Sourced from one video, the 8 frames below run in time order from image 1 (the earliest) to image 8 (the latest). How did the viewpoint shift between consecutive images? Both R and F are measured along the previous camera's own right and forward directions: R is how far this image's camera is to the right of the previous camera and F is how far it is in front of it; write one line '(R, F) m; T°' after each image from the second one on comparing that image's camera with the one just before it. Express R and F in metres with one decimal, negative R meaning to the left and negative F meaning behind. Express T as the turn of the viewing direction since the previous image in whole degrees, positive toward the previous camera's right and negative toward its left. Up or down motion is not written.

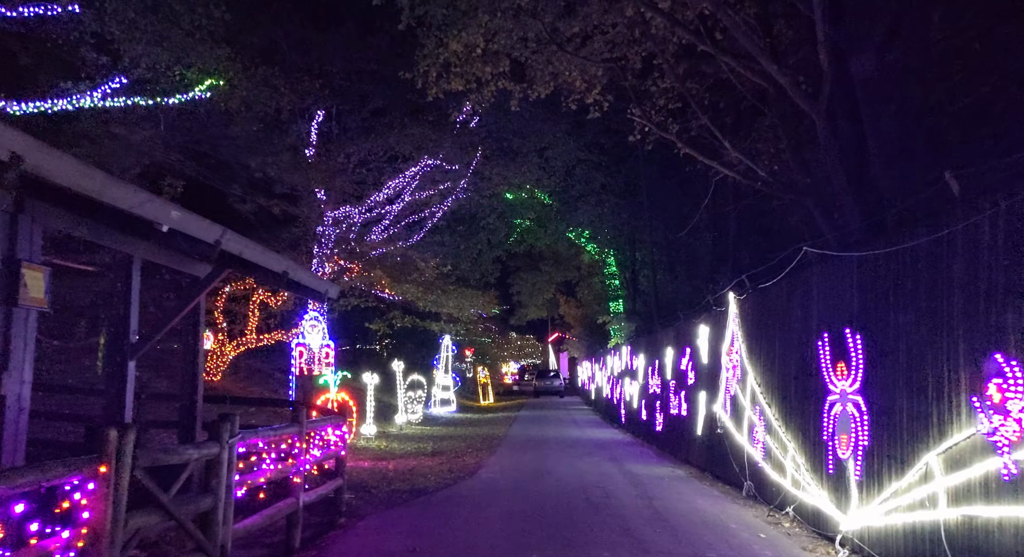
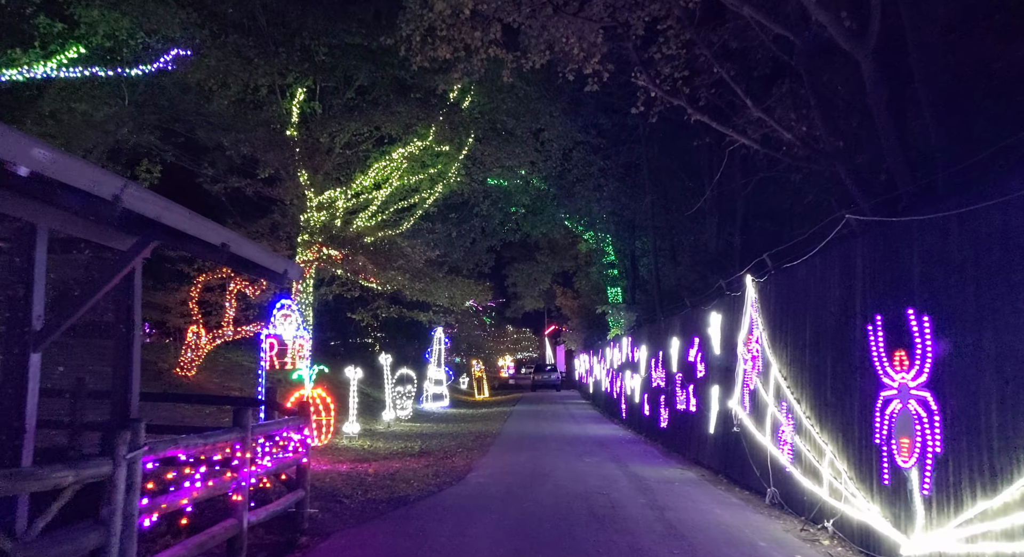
(+0.1, +1.1) m; 0°
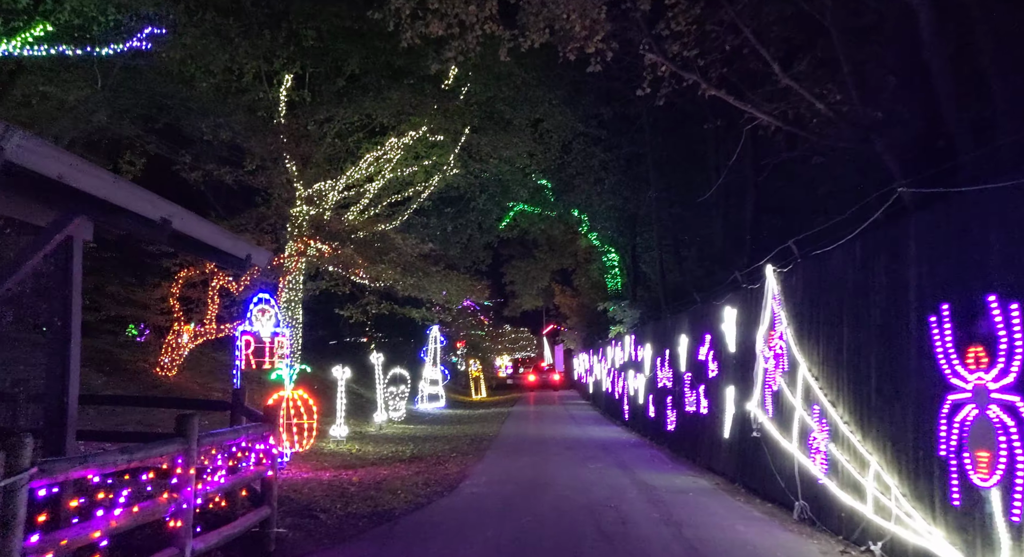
(0.0, +0.9) m; 0°
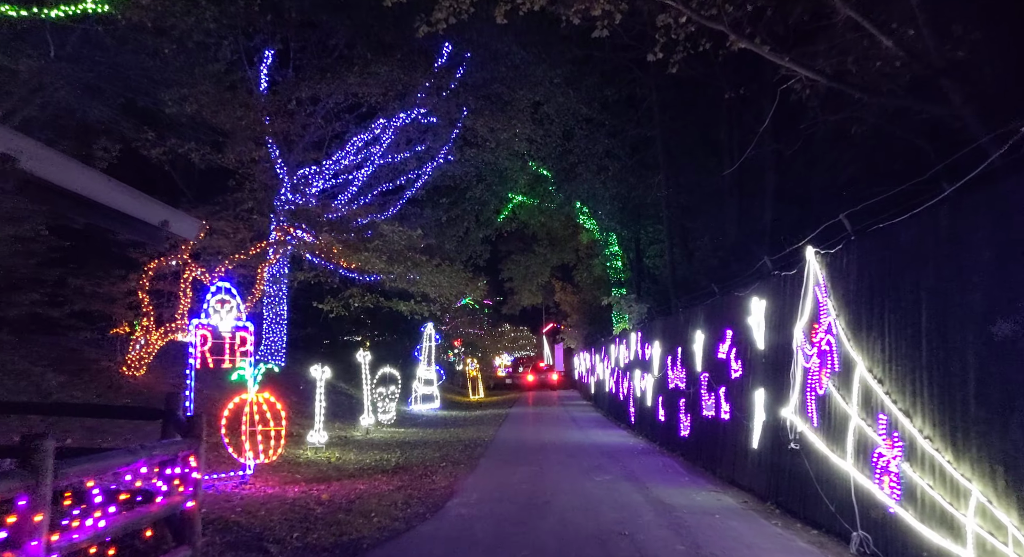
(0.0, +1.3) m; 0°
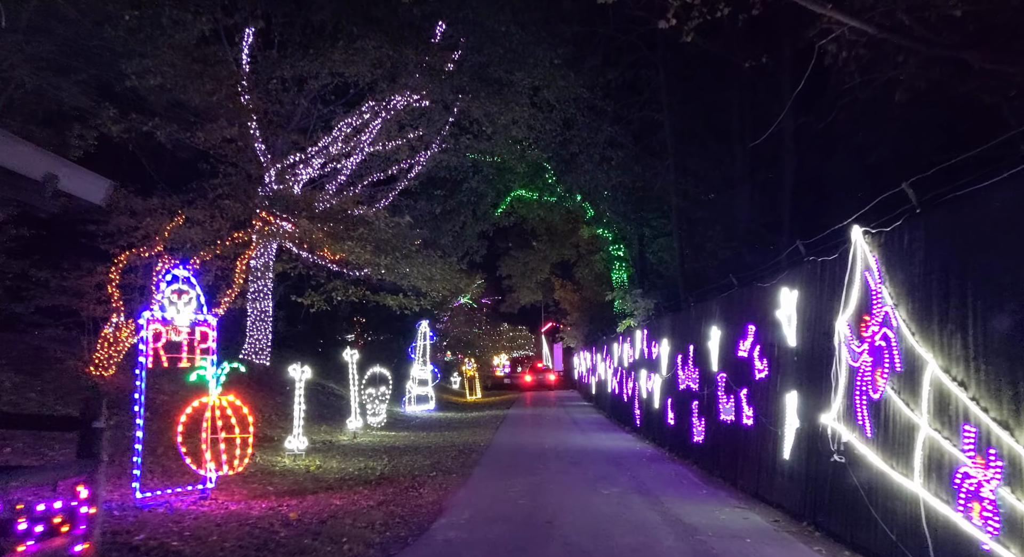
(0.0, +1.1) m; 0°
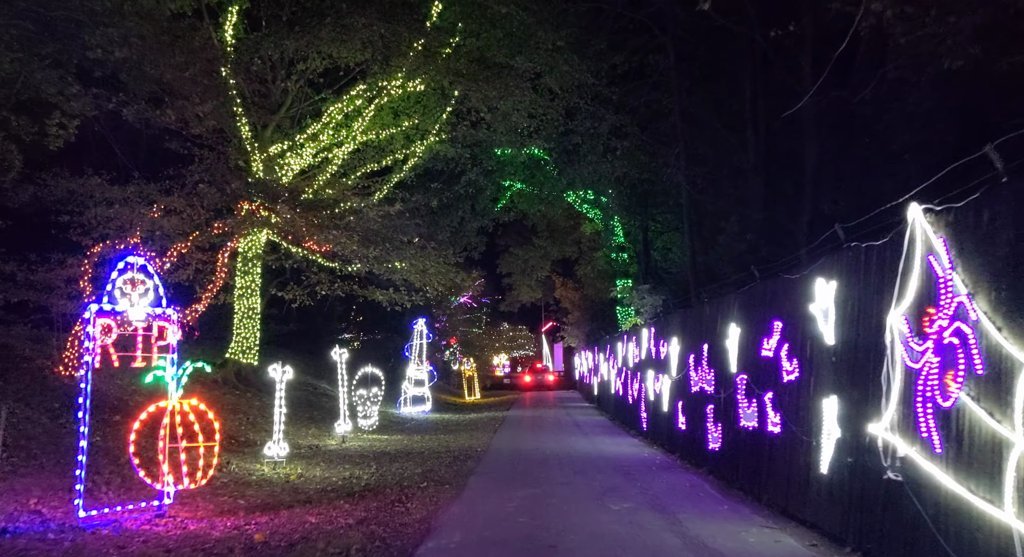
(0.0, +0.9) m; 0°
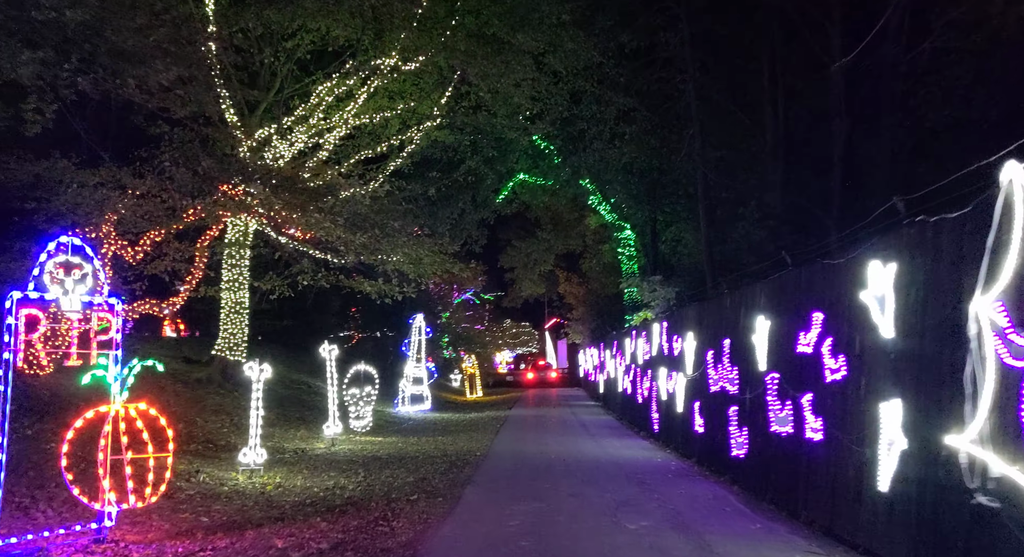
(0.0, +1.1) m; 0°
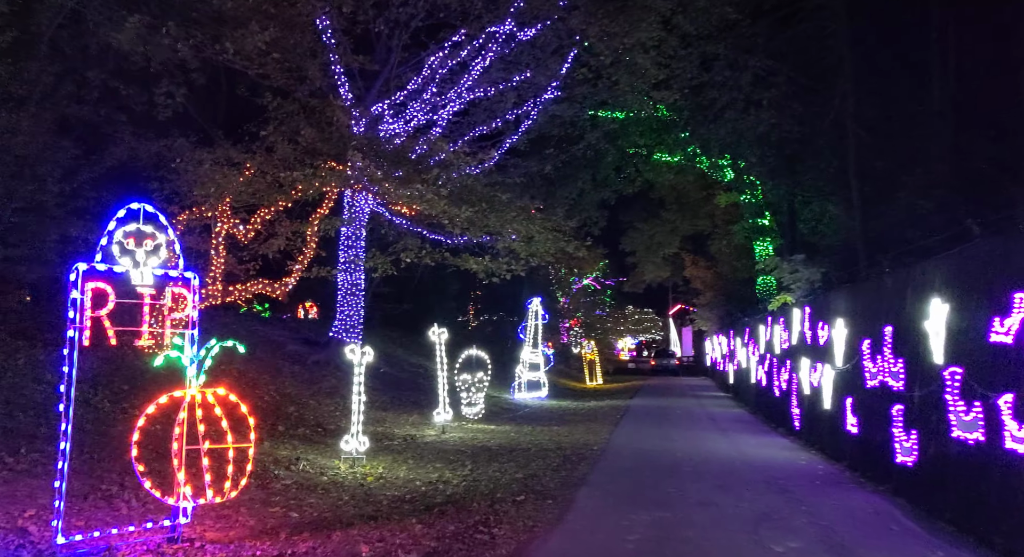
(0.0, +1.1) m; -10°
